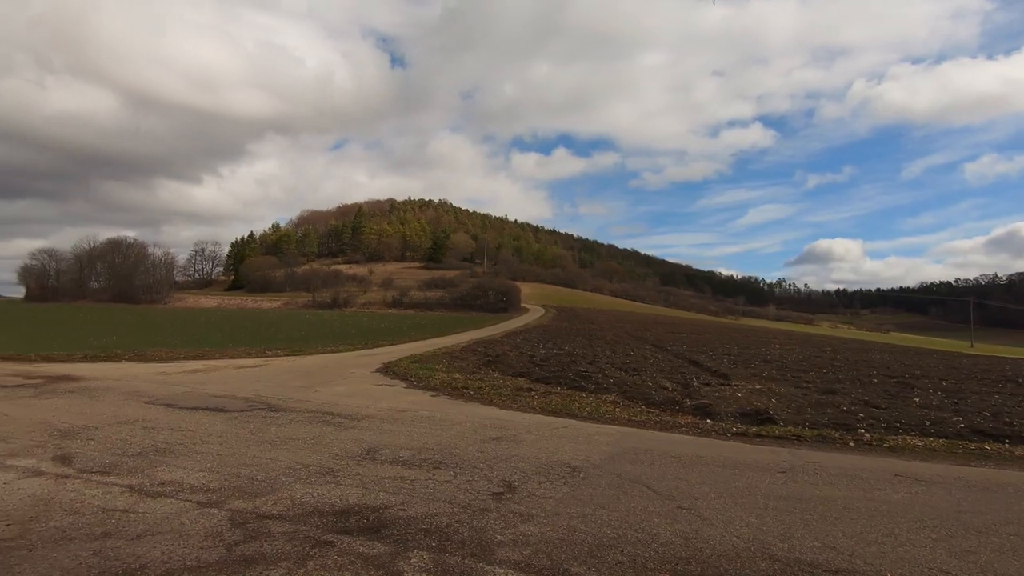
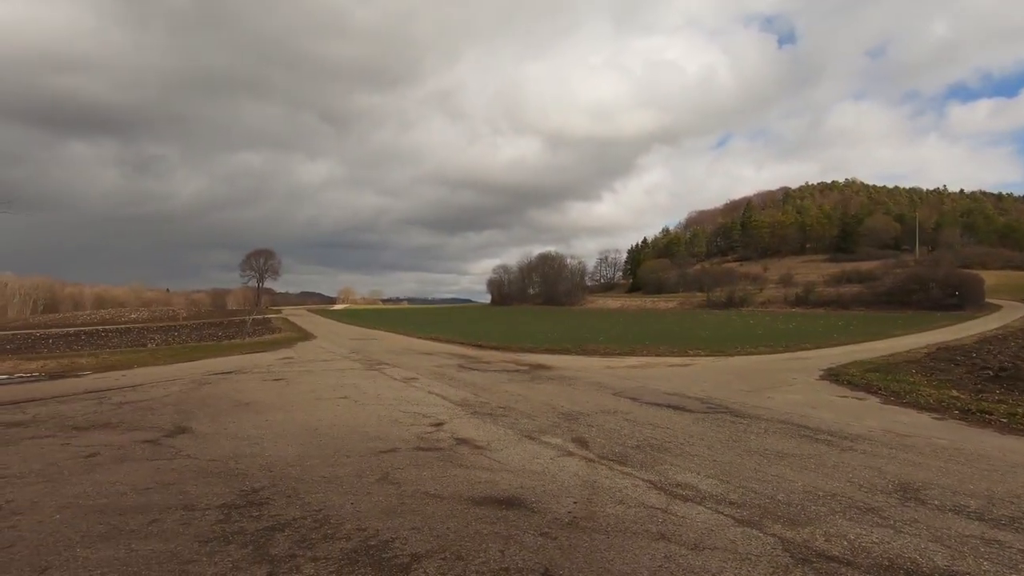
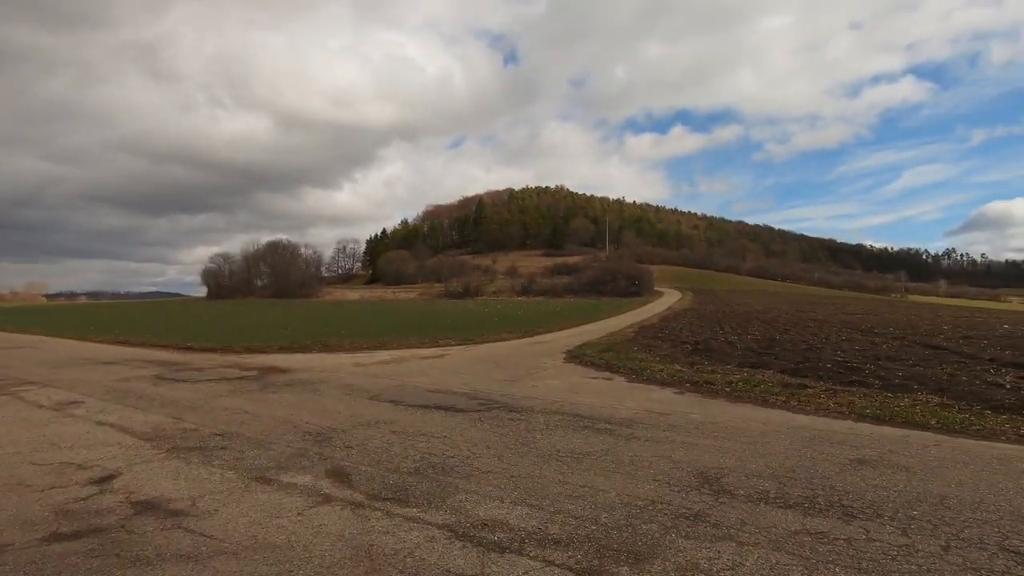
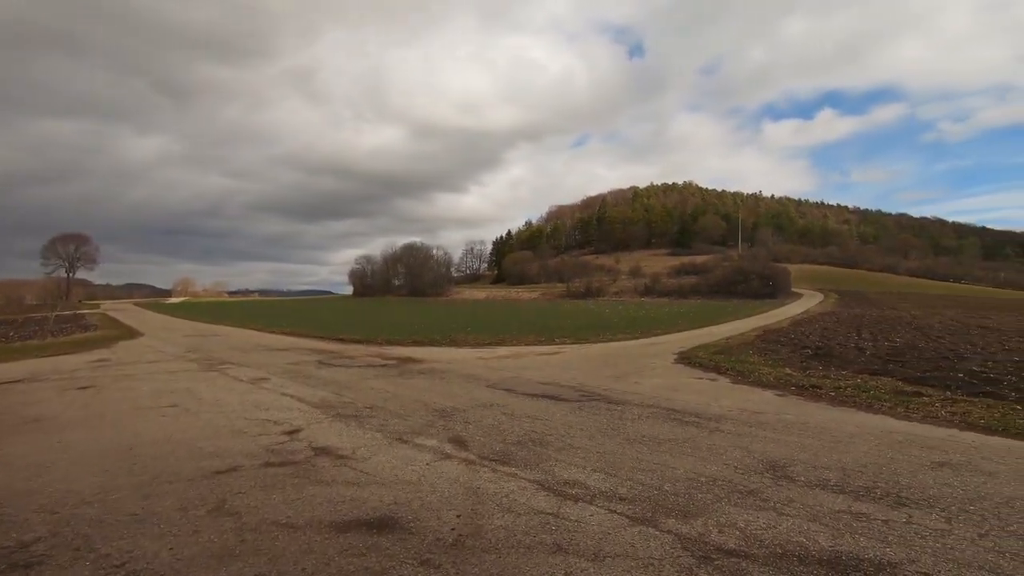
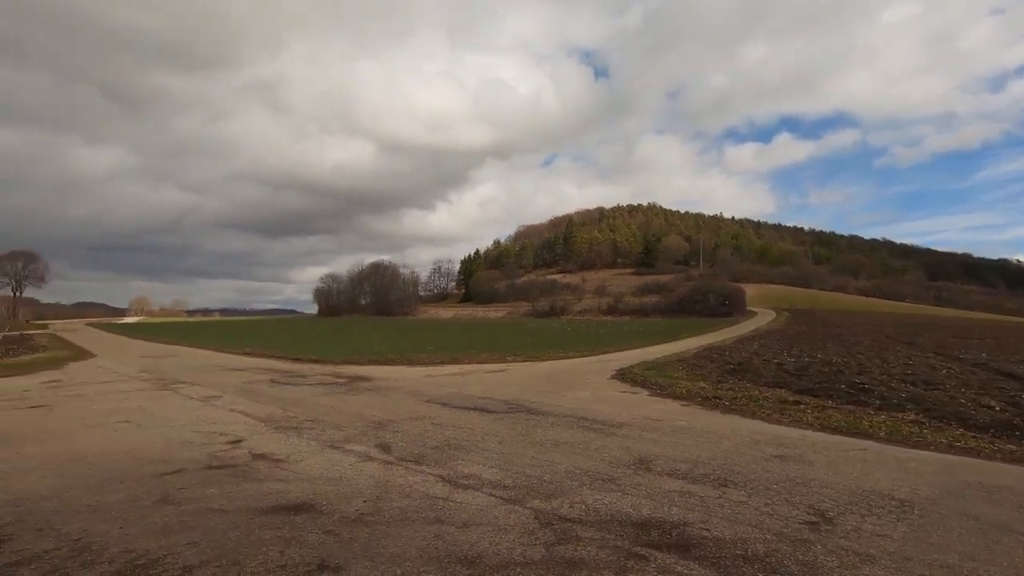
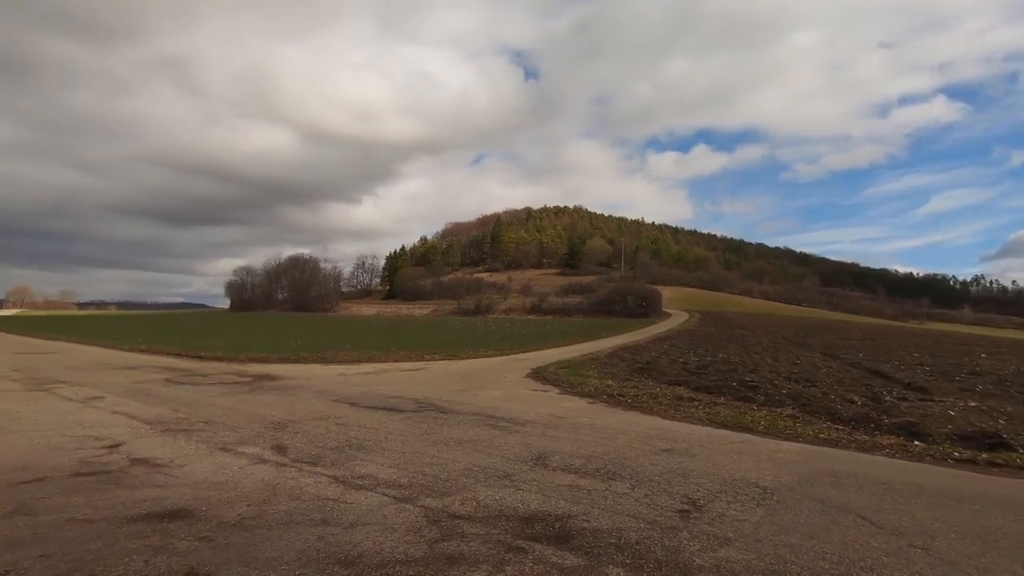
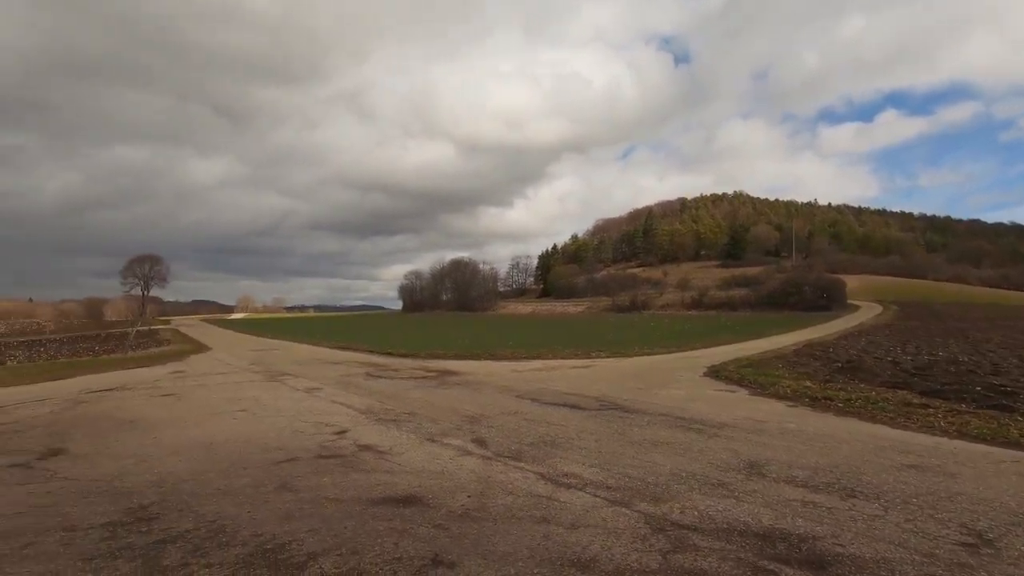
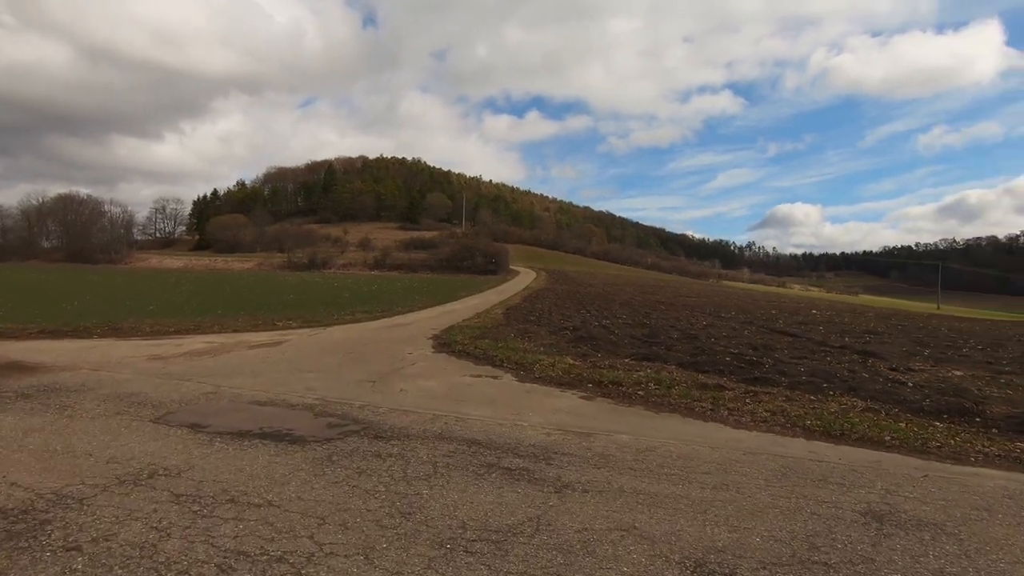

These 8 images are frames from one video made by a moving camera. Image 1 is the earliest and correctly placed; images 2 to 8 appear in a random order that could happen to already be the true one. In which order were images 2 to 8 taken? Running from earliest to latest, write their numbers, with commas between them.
6, 5, 7, 2, 4, 3, 8
